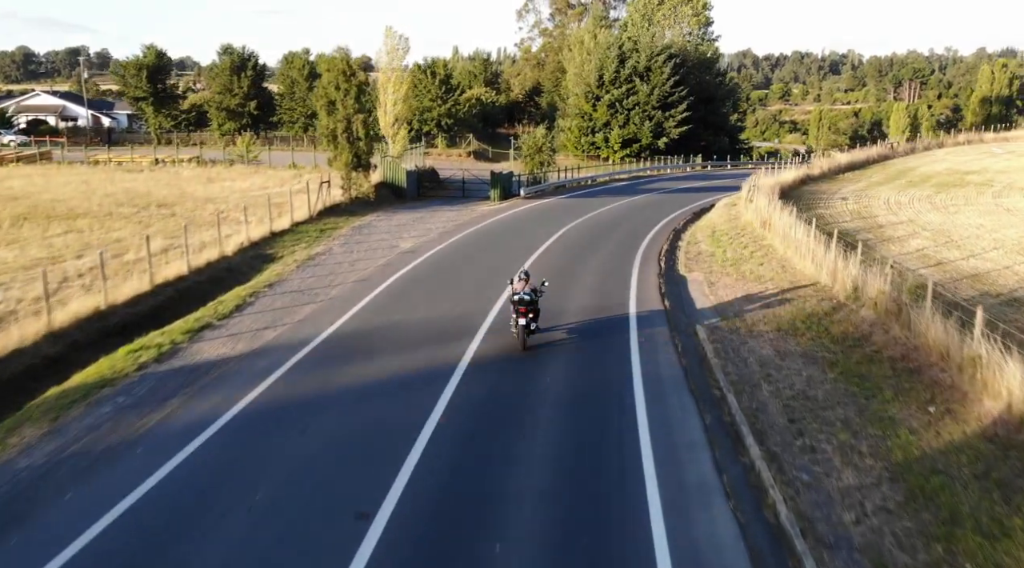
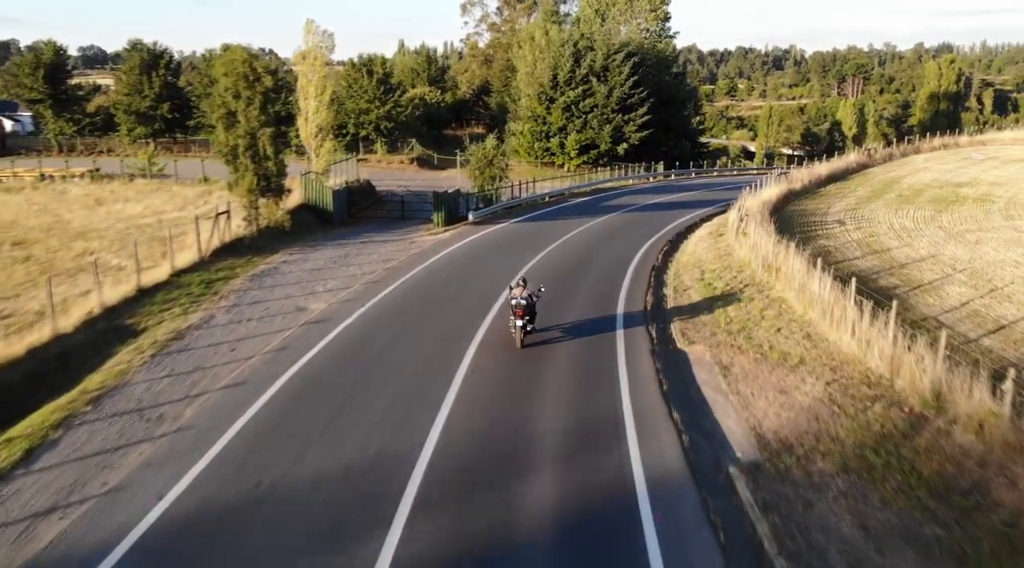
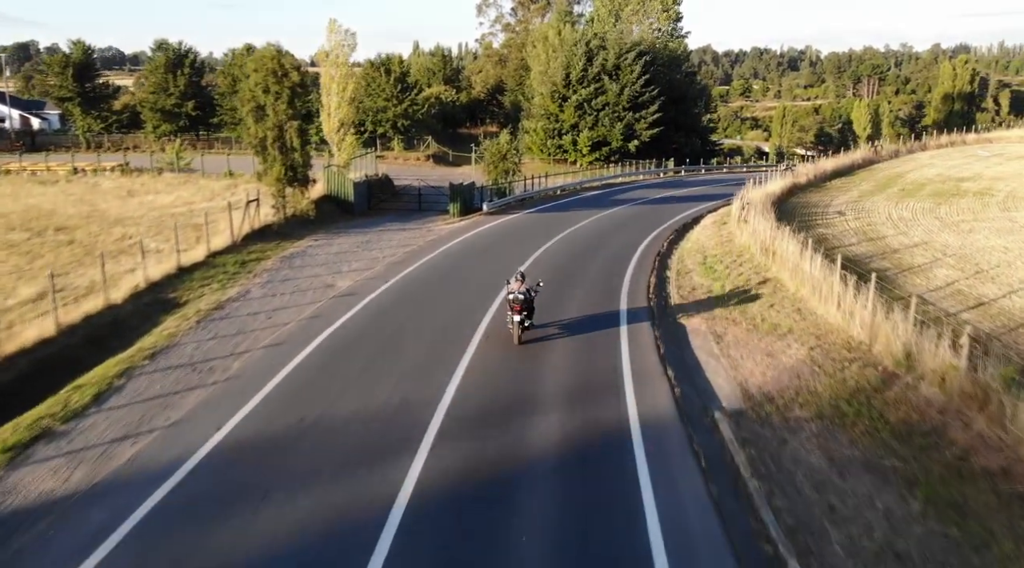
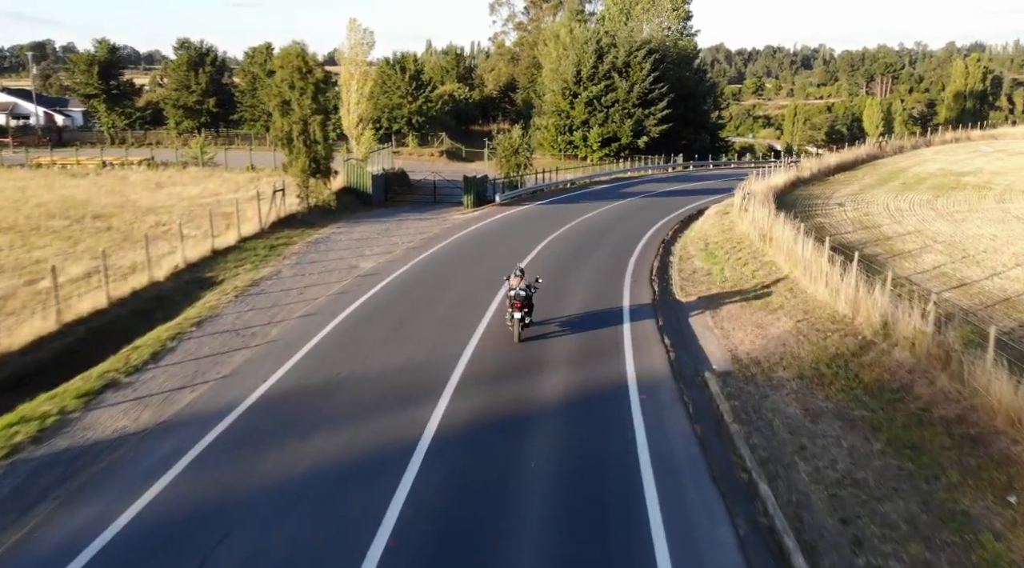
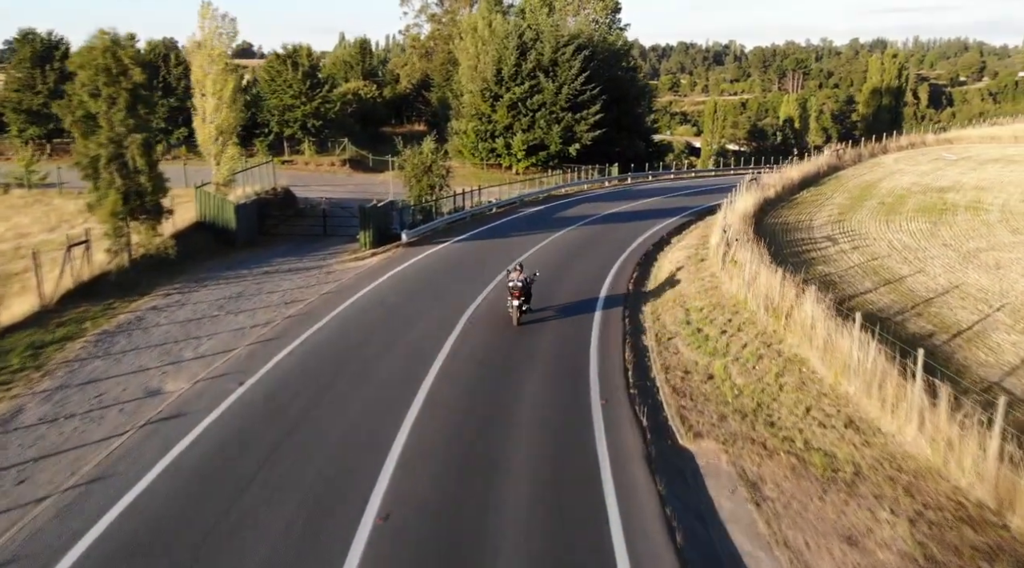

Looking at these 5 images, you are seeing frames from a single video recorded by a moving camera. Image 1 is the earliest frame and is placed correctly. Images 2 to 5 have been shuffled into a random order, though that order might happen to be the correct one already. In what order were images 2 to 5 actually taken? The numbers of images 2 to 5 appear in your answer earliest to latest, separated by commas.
4, 3, 2, 5
